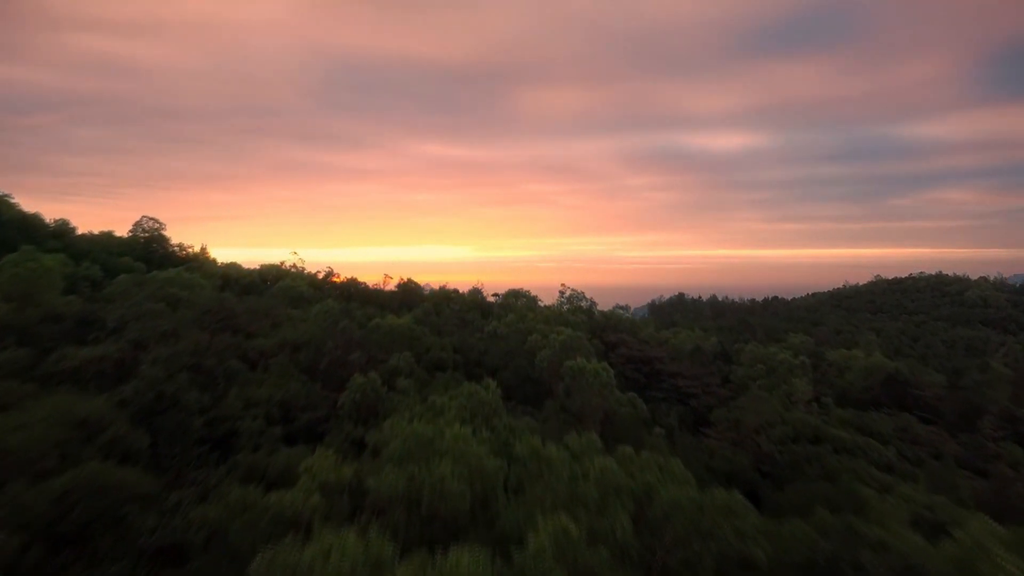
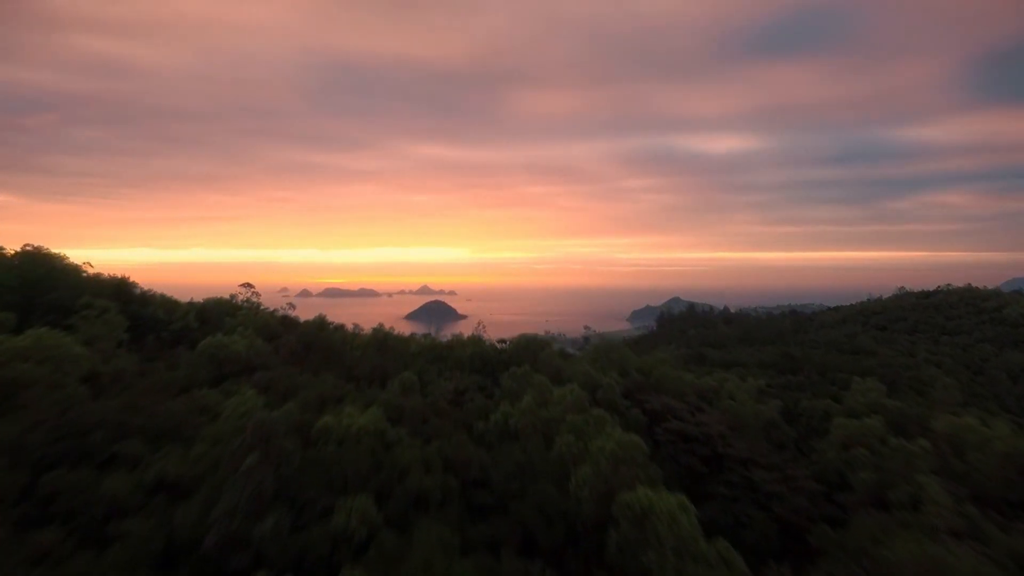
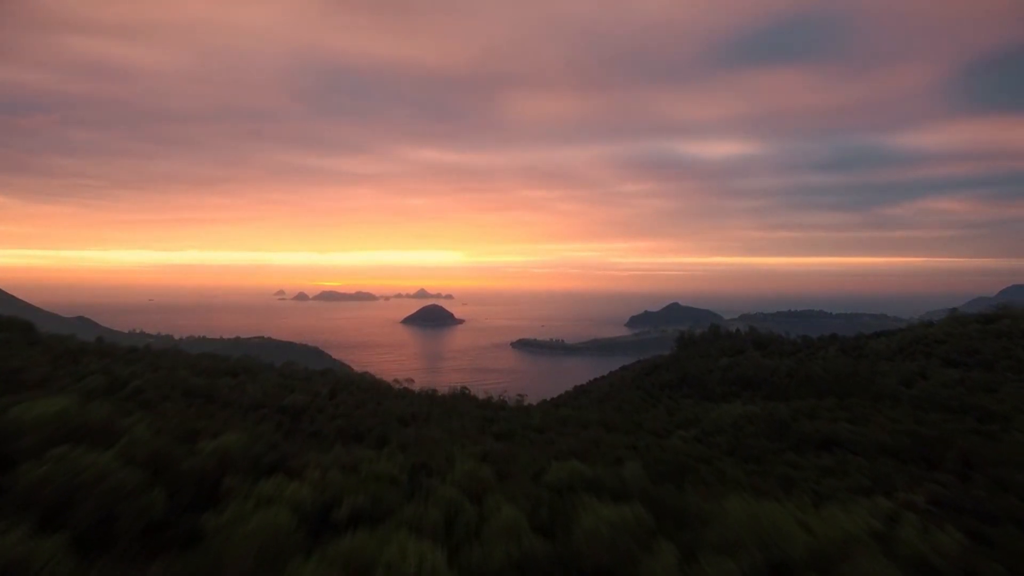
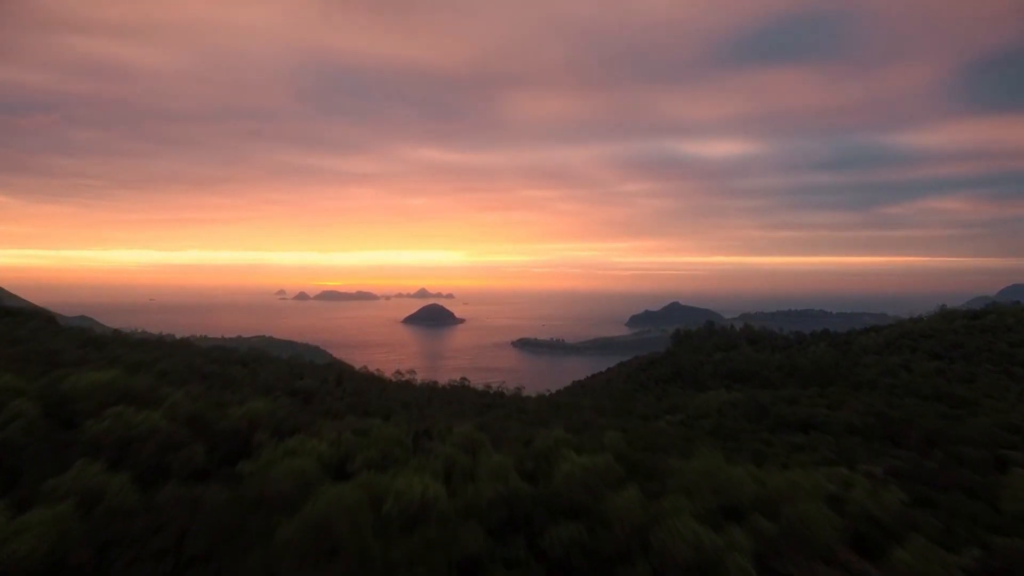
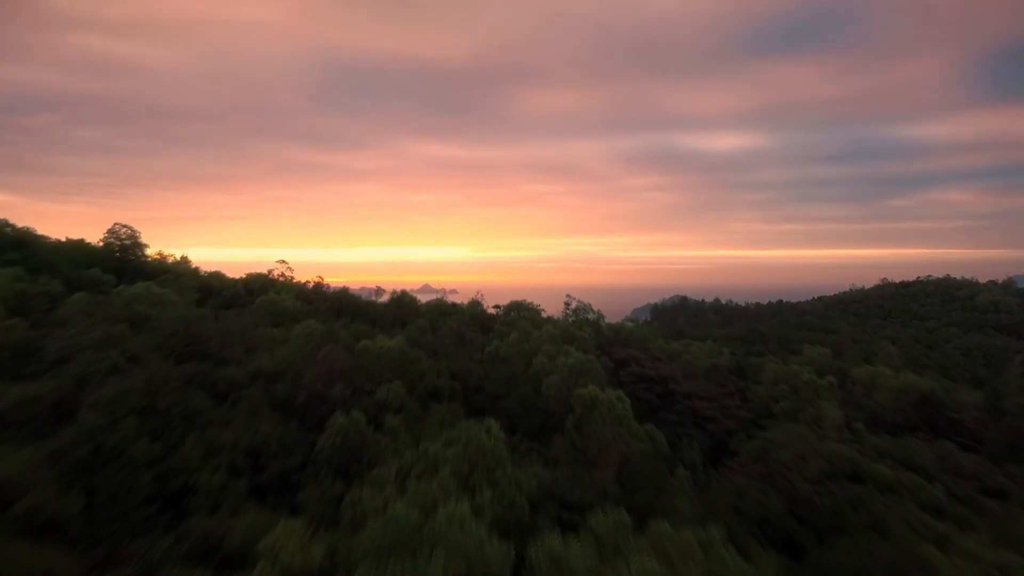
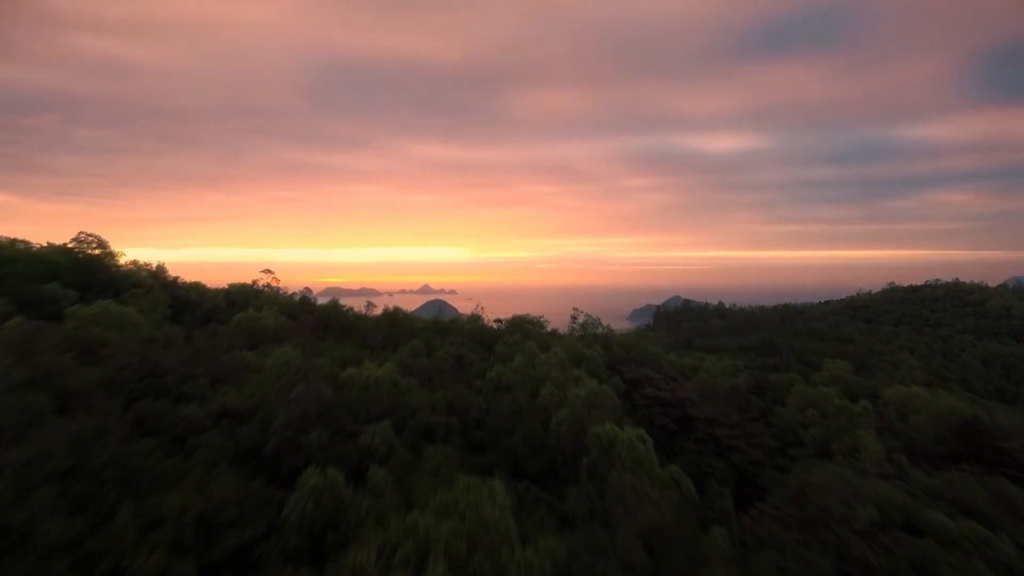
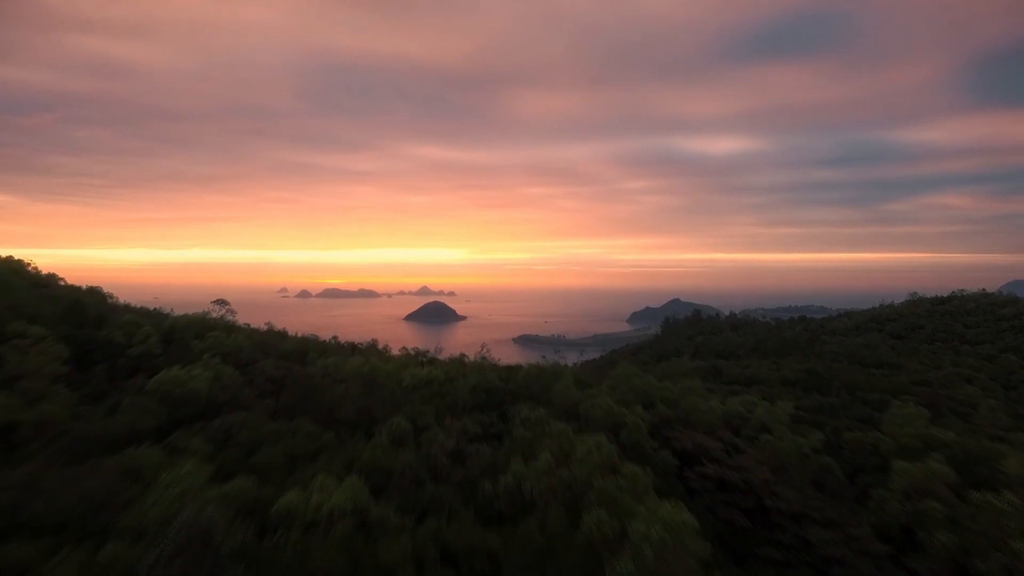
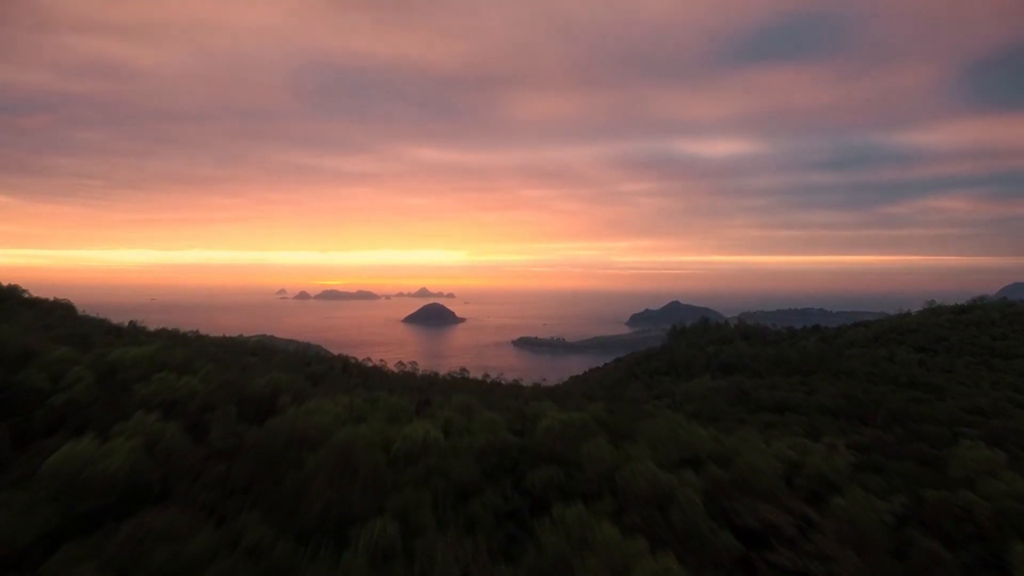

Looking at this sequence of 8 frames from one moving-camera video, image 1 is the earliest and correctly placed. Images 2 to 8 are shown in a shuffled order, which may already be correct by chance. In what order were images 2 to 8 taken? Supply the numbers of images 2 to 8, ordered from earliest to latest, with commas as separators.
5, 6, 2, 7, 8, 4, 3
